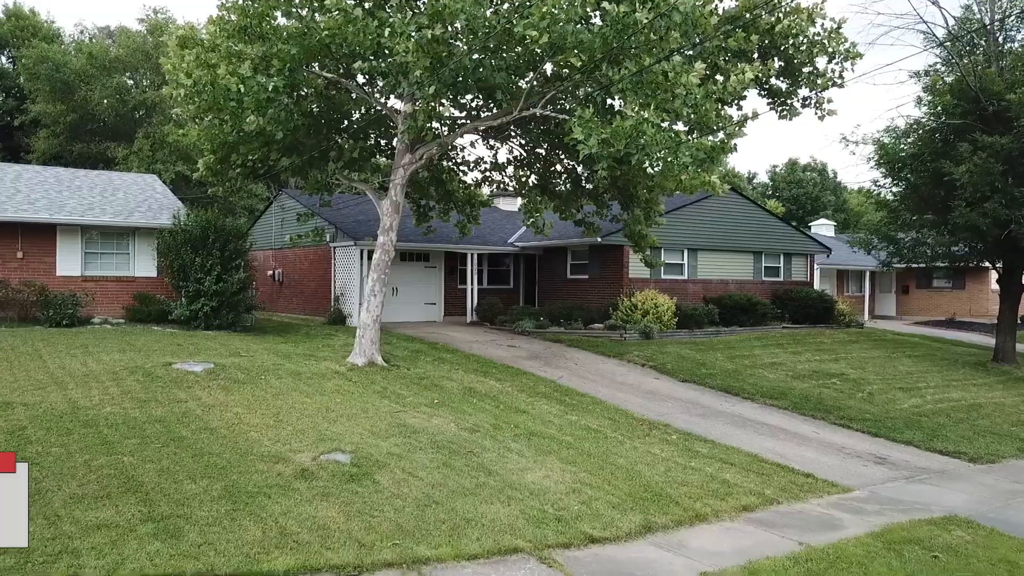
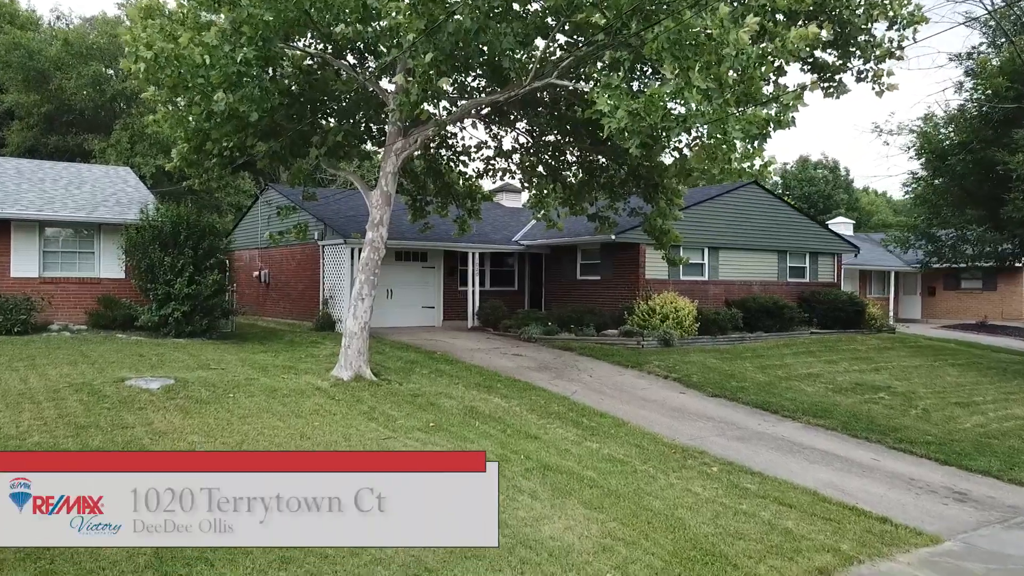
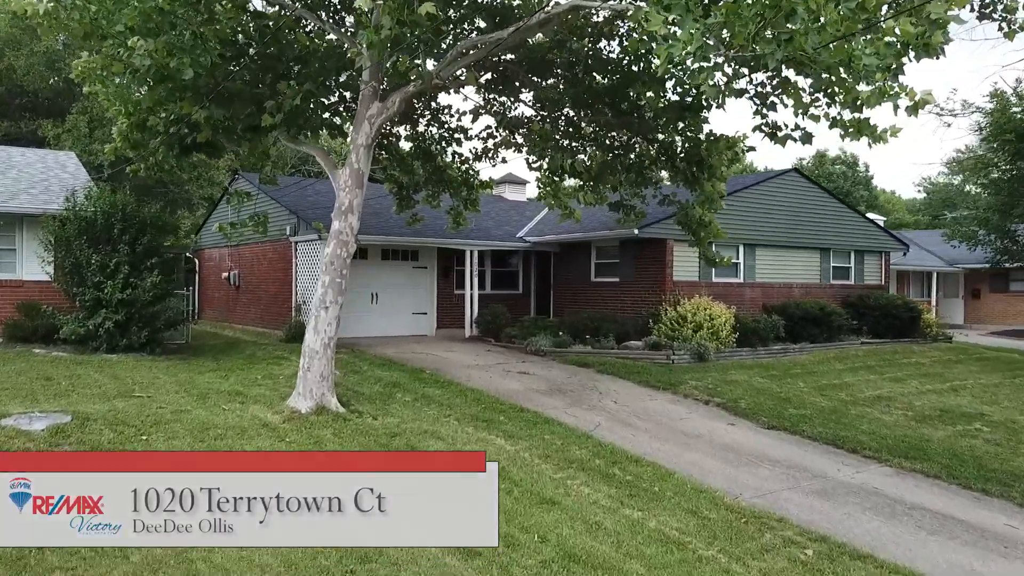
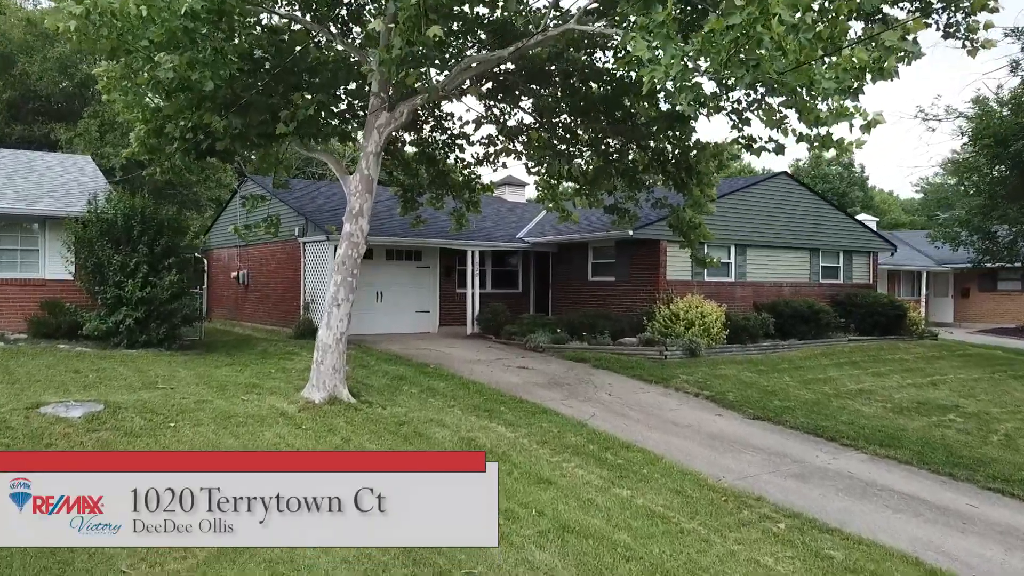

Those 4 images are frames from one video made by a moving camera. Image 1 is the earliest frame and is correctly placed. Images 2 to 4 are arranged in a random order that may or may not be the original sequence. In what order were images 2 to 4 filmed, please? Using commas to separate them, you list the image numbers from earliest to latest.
2, 4, 3
